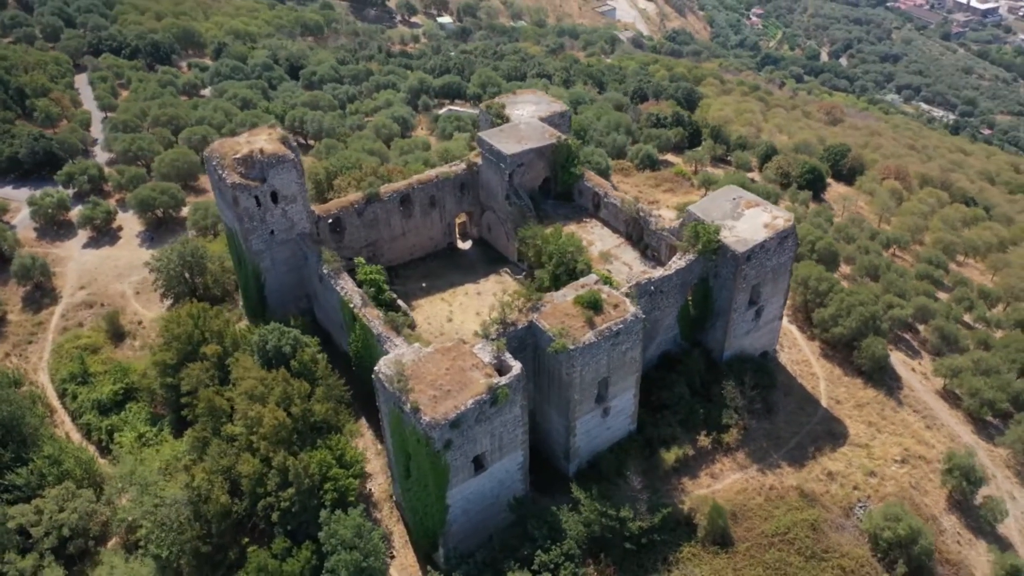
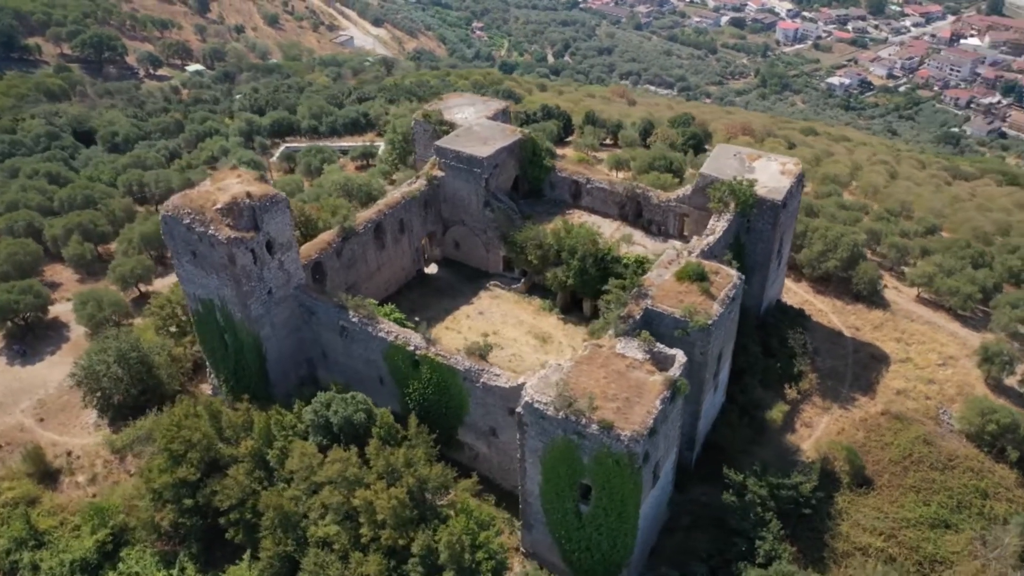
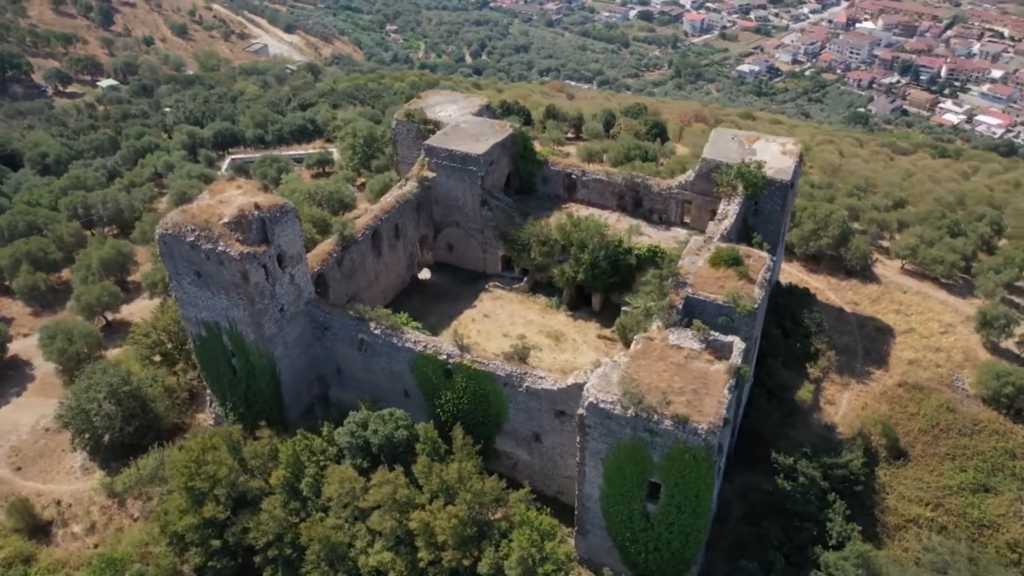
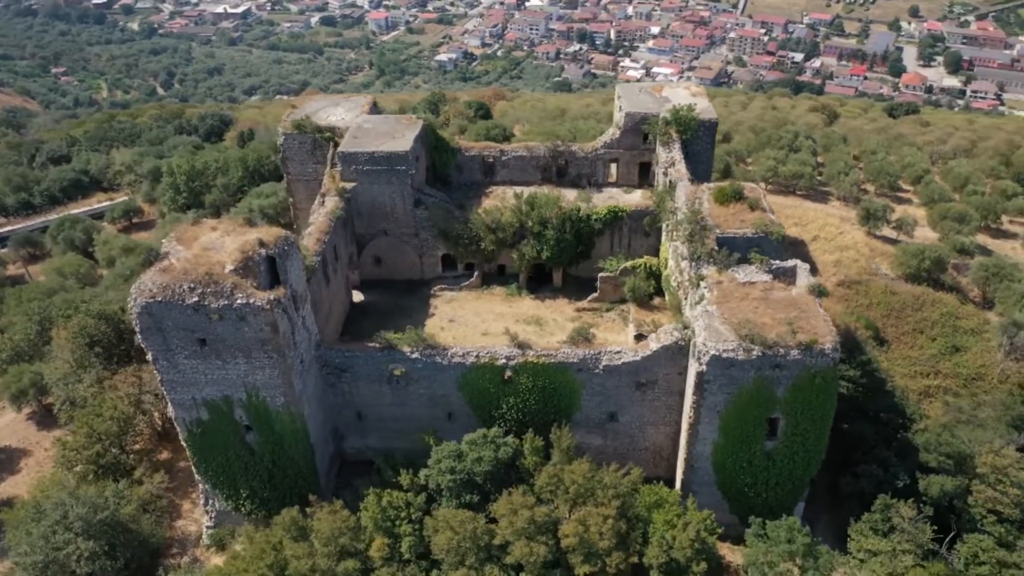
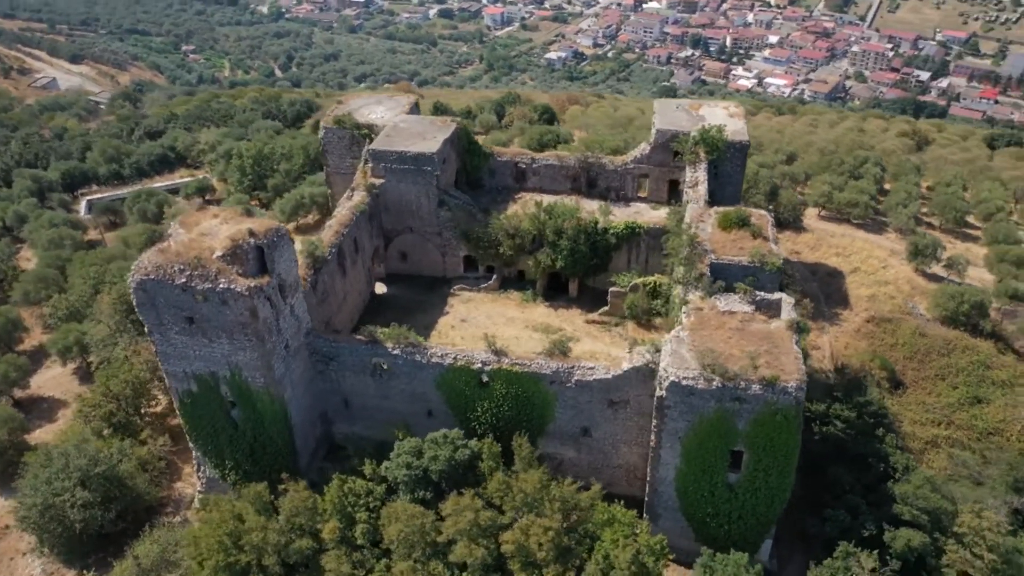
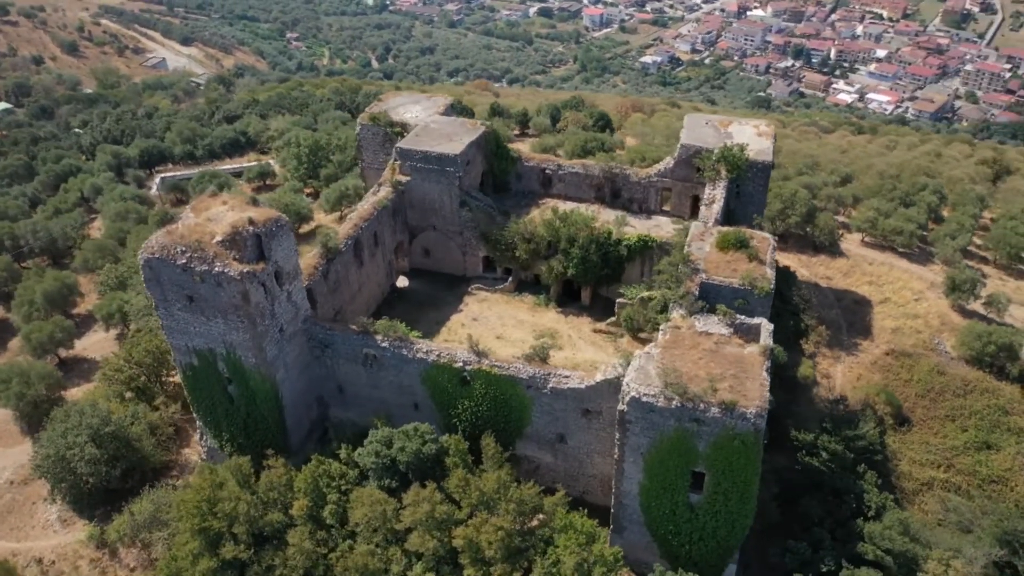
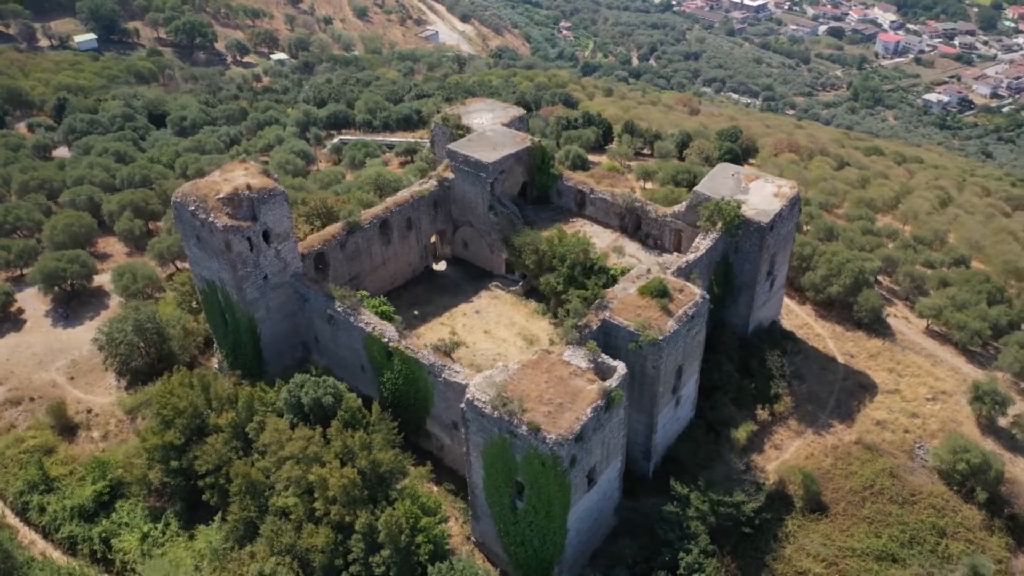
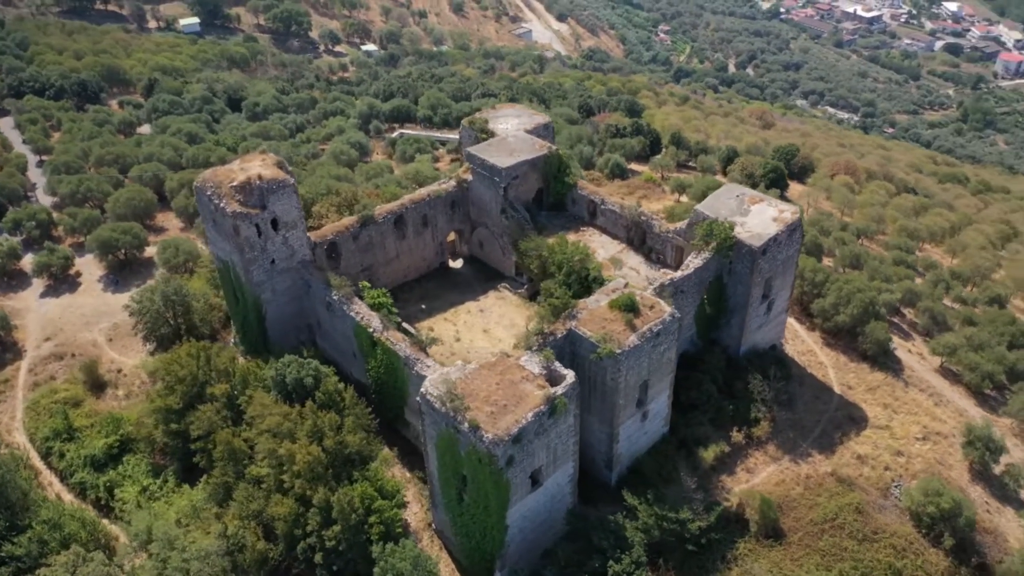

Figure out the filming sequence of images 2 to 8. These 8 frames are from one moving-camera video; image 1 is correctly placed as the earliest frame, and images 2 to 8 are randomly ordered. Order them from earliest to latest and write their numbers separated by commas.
8, 7, 2, 3, 6, 5, 4
